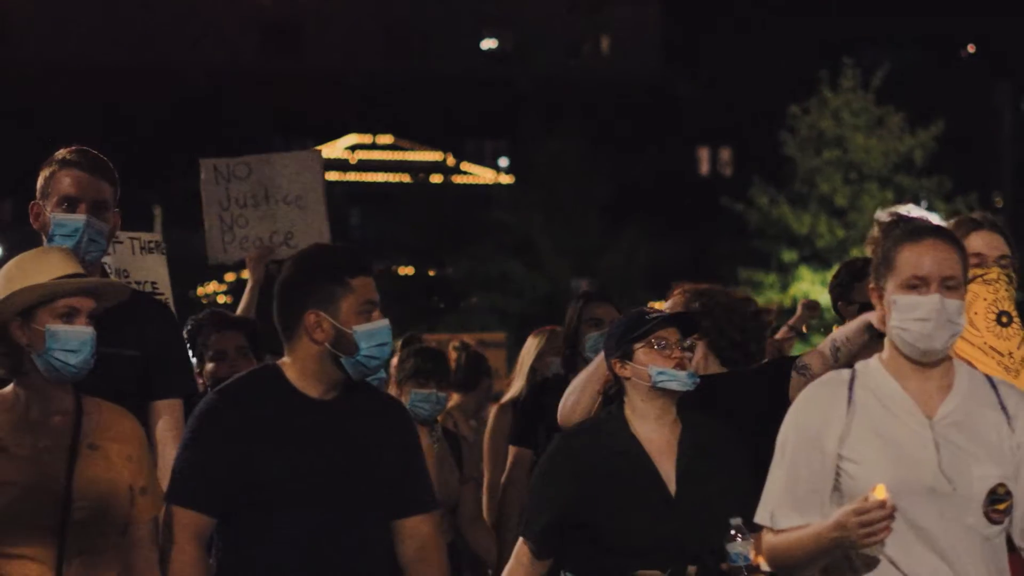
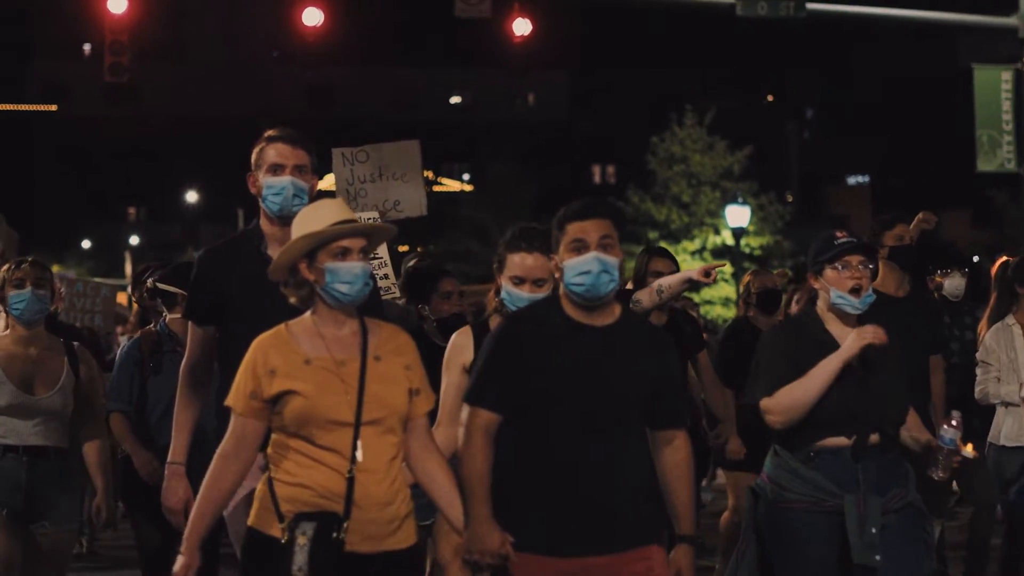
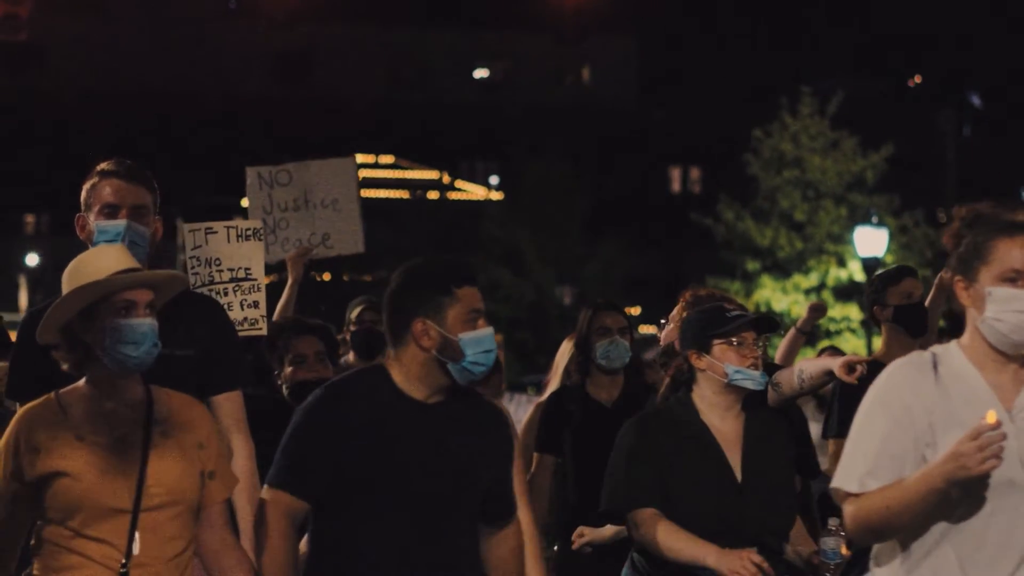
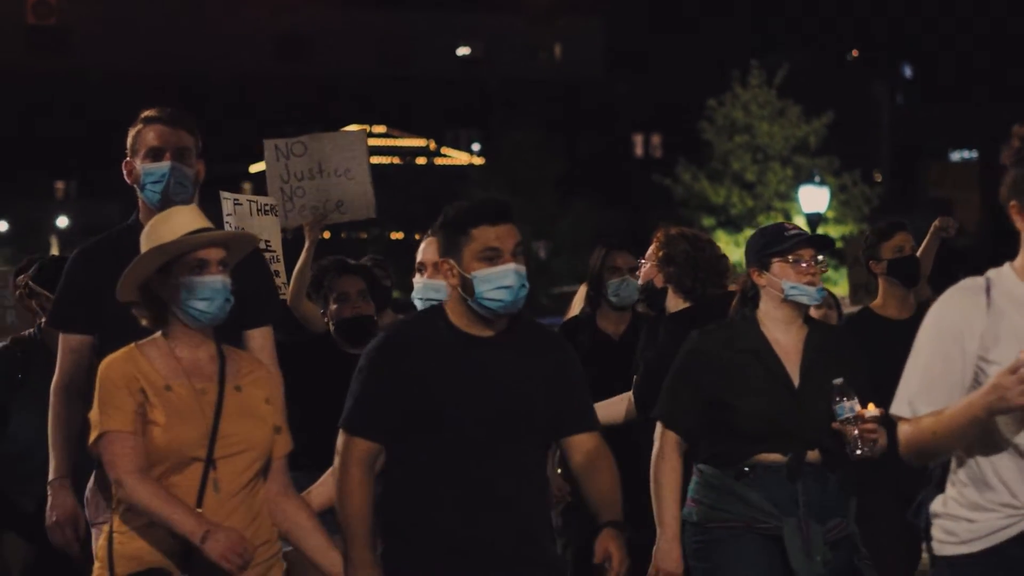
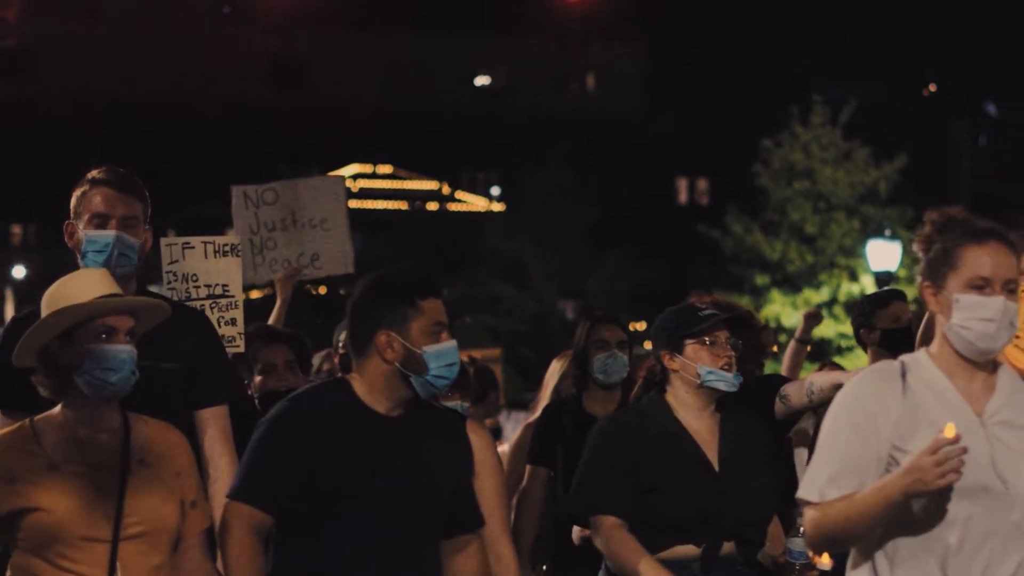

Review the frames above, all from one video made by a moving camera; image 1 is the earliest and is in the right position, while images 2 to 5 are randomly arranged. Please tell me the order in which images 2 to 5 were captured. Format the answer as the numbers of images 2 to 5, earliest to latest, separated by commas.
5, 3, 4, 2
